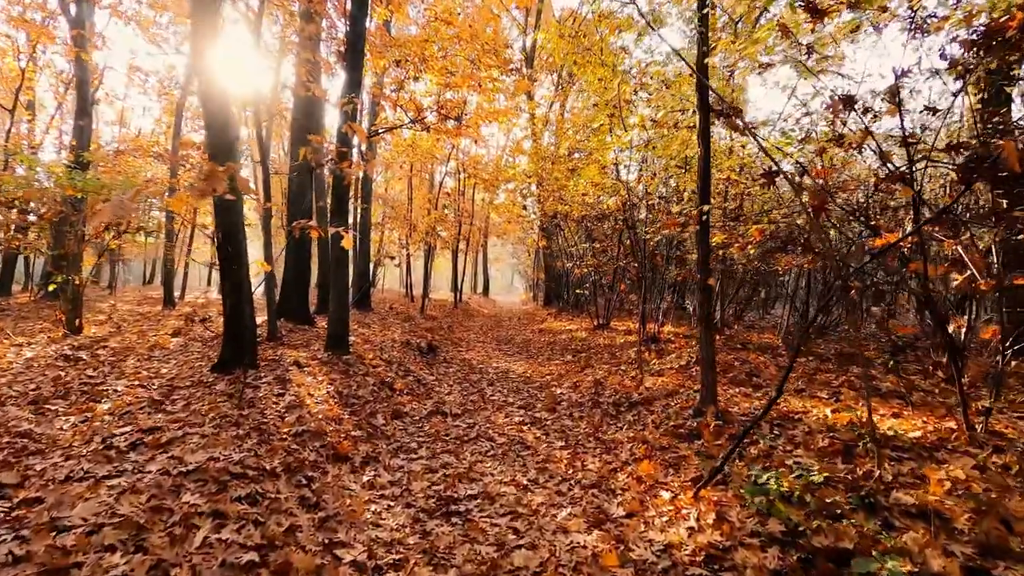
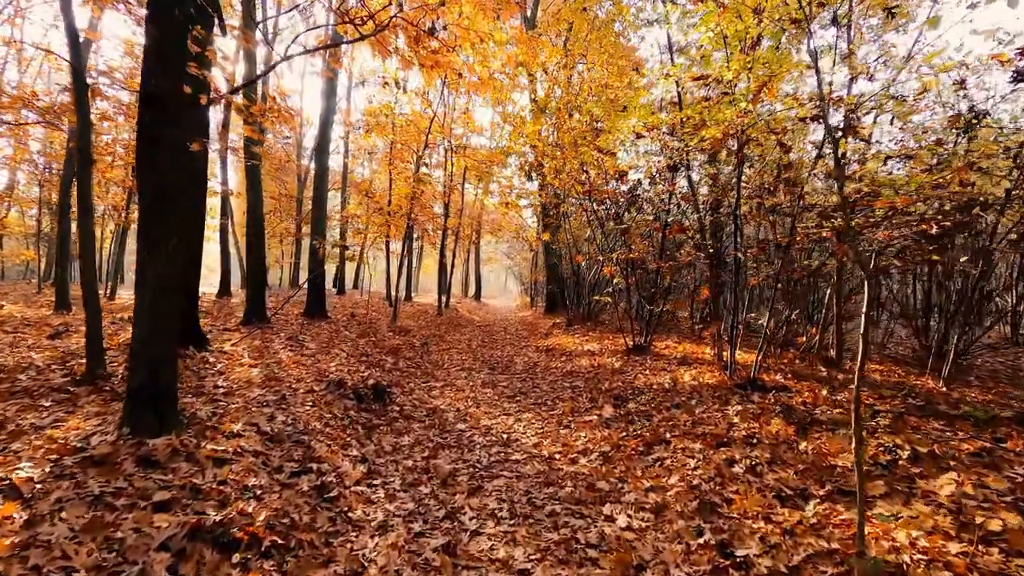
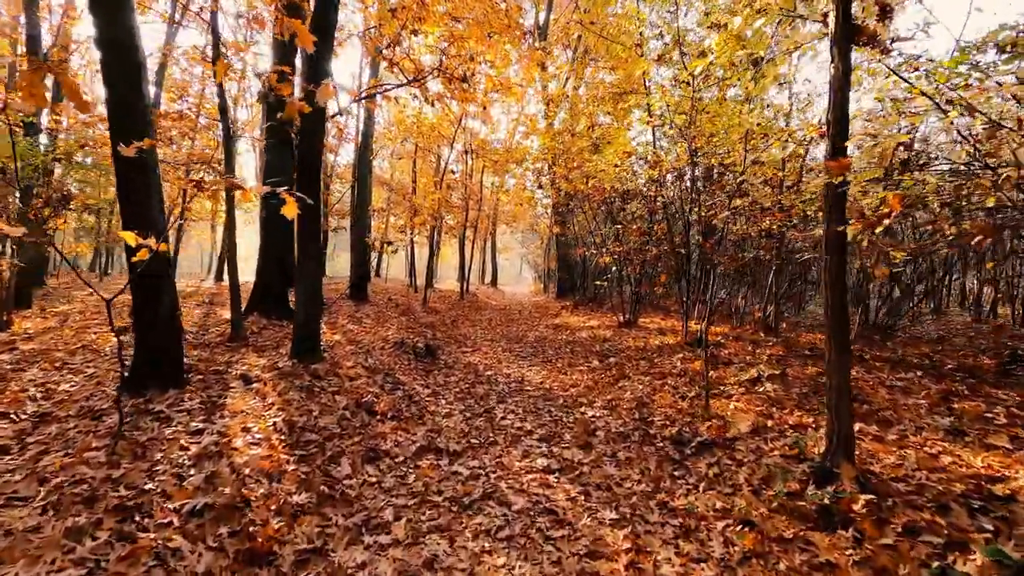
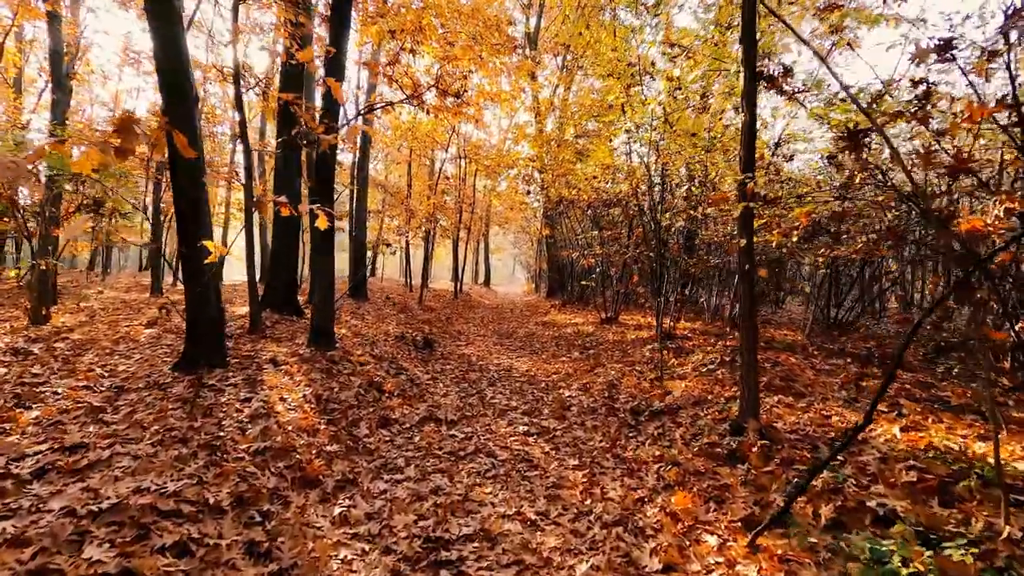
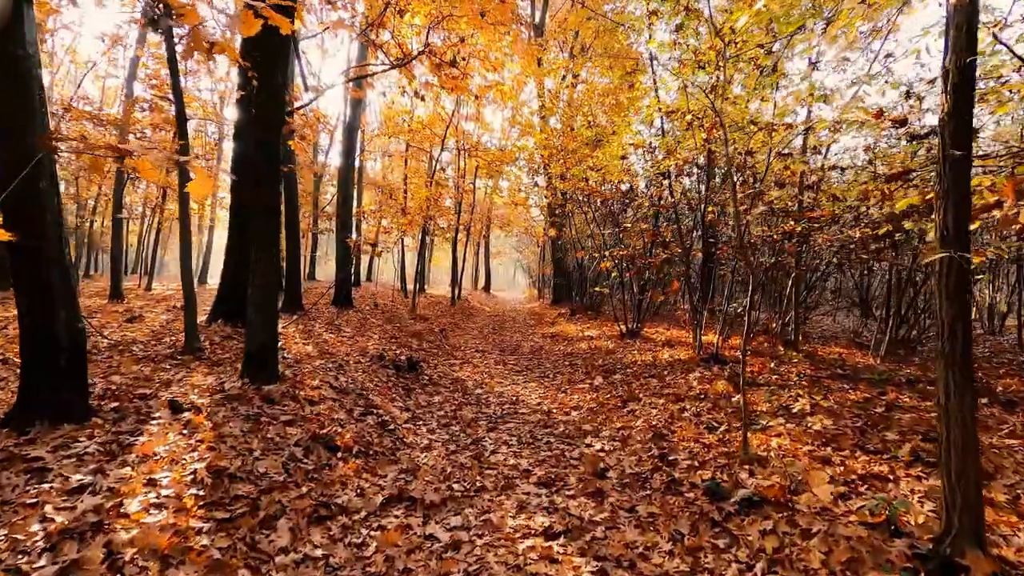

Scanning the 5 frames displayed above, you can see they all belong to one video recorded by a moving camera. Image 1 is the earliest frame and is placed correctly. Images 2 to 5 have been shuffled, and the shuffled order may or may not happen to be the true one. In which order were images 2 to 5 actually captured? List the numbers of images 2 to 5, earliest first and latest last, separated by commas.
4, 3, 5, 2
